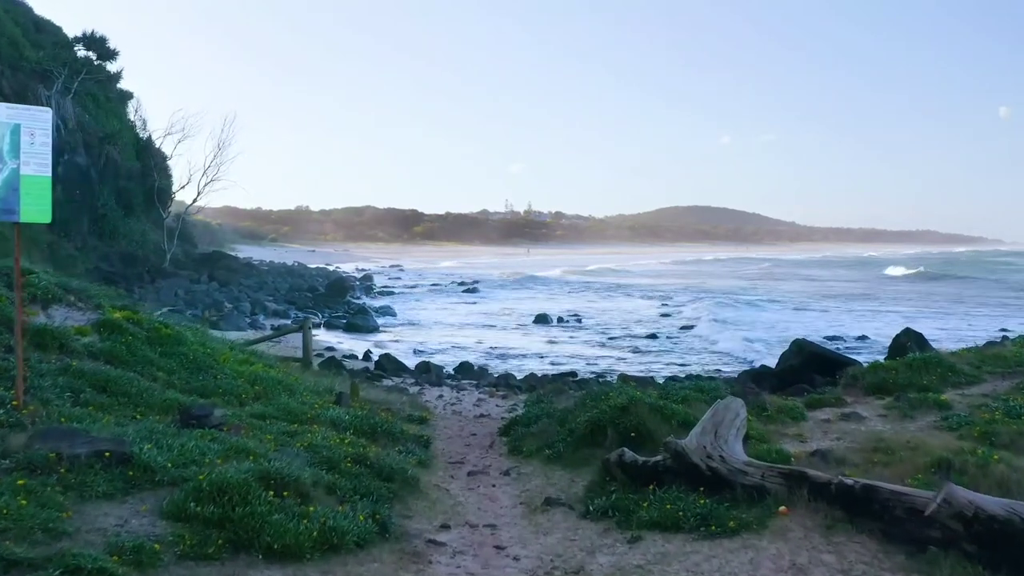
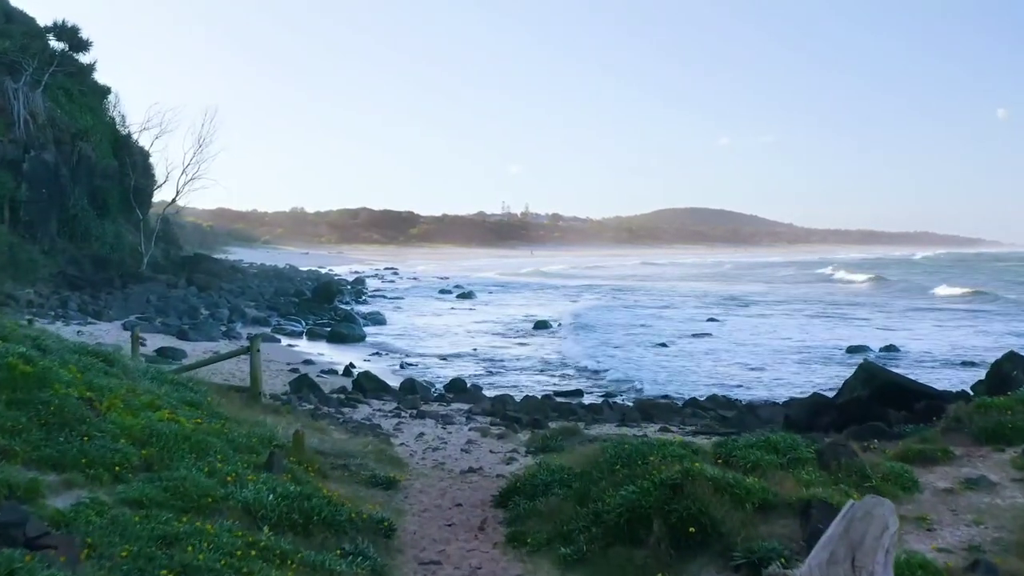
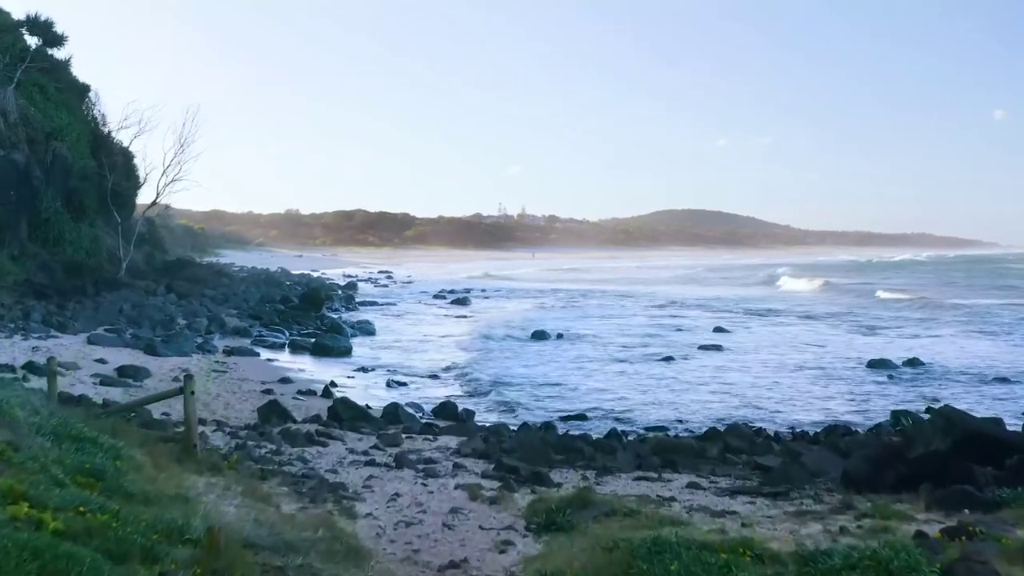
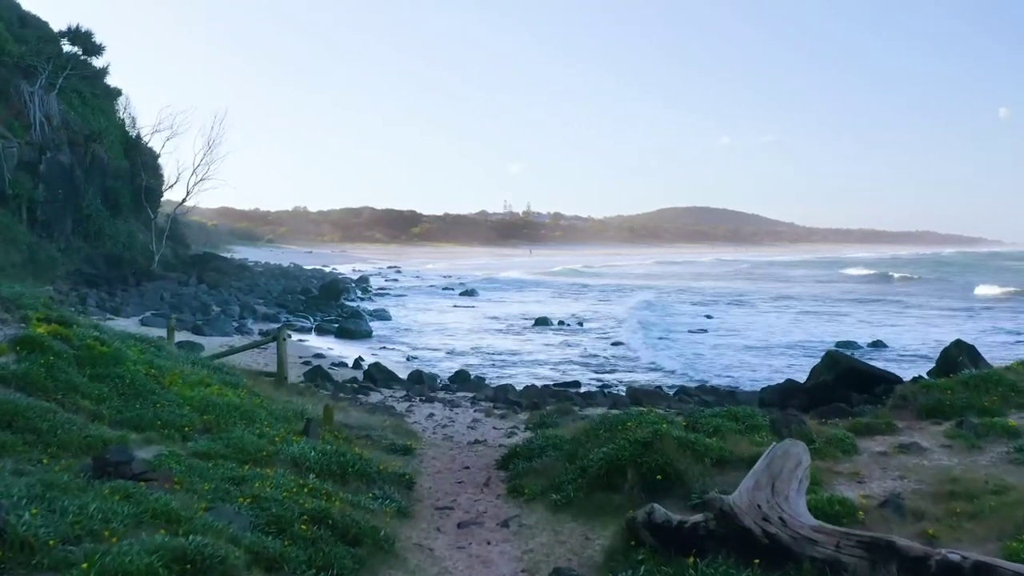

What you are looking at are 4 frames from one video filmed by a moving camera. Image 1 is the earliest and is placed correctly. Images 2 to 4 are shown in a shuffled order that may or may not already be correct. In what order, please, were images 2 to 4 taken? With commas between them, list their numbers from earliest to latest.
4, 2, 3
